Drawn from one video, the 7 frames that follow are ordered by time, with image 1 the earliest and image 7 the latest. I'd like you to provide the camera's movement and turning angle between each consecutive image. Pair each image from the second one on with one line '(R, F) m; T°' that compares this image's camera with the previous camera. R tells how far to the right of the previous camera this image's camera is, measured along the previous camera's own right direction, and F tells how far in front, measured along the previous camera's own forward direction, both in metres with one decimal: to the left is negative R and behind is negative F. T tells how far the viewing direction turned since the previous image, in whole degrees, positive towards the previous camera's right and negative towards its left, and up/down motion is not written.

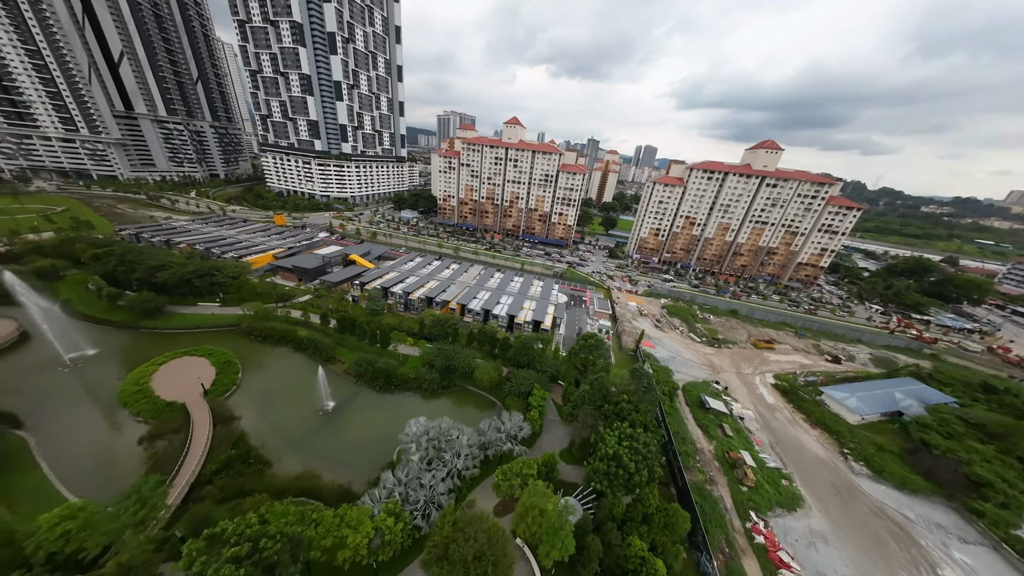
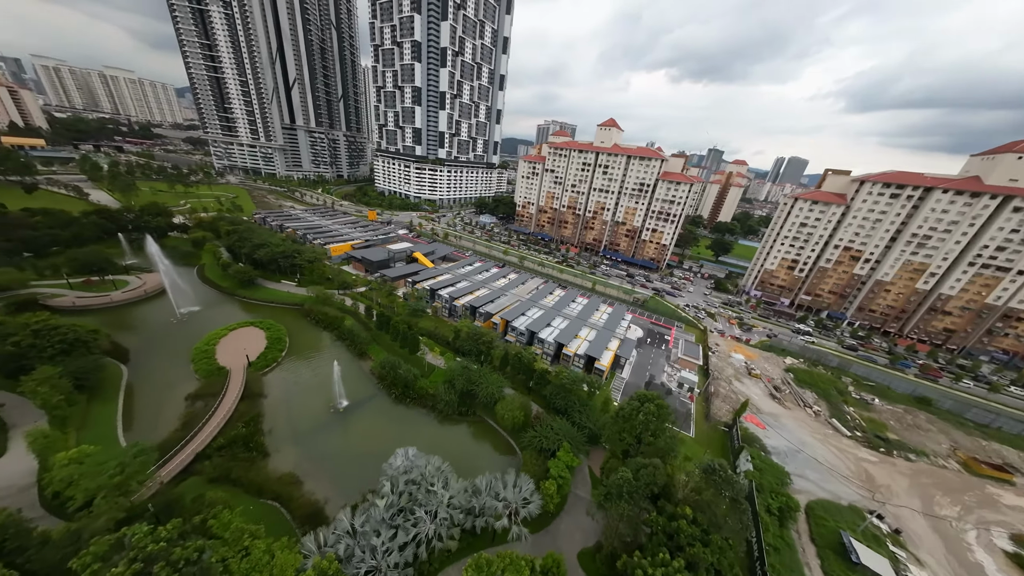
(+4.0, +6.8) m; -17°
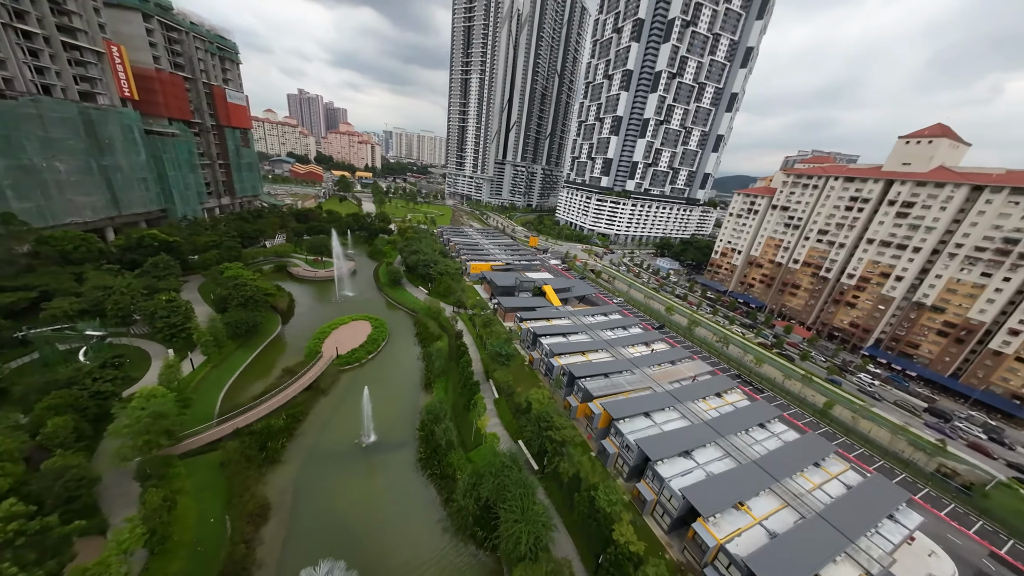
(+4.6, +12.5) m; -34°
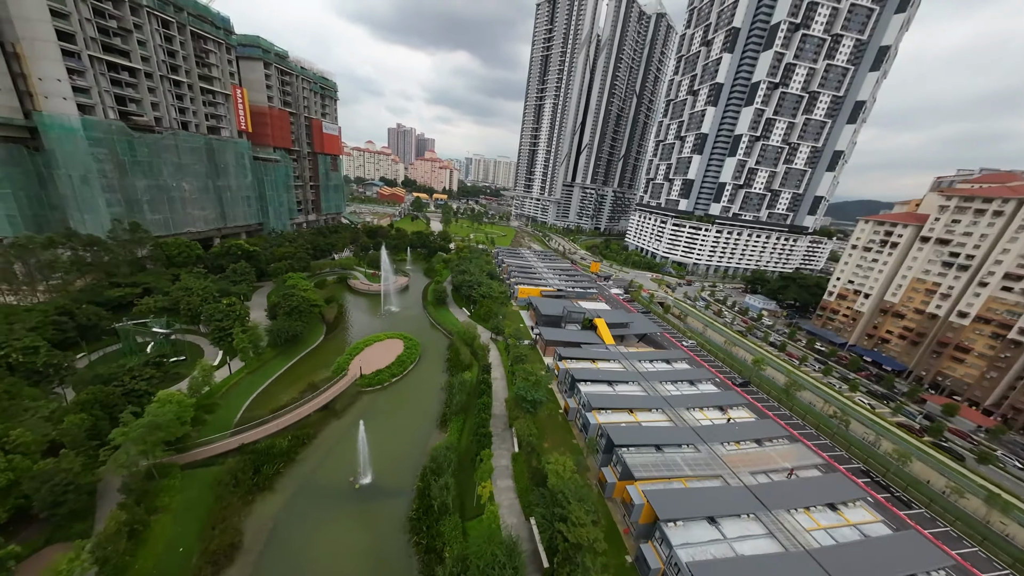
(+2.6, +4.3) m; -12°
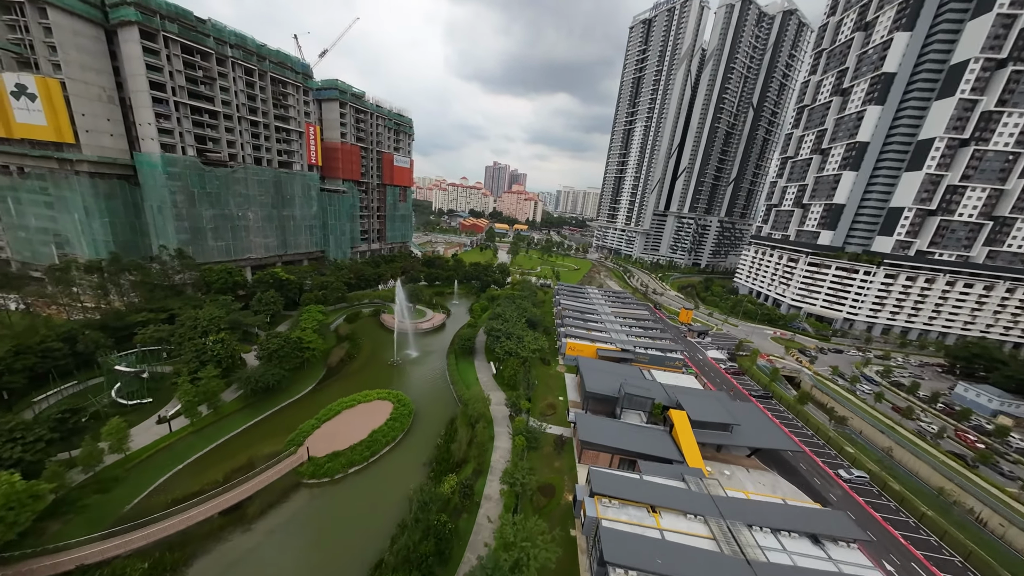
(+4.8, +11.4) m; -16°
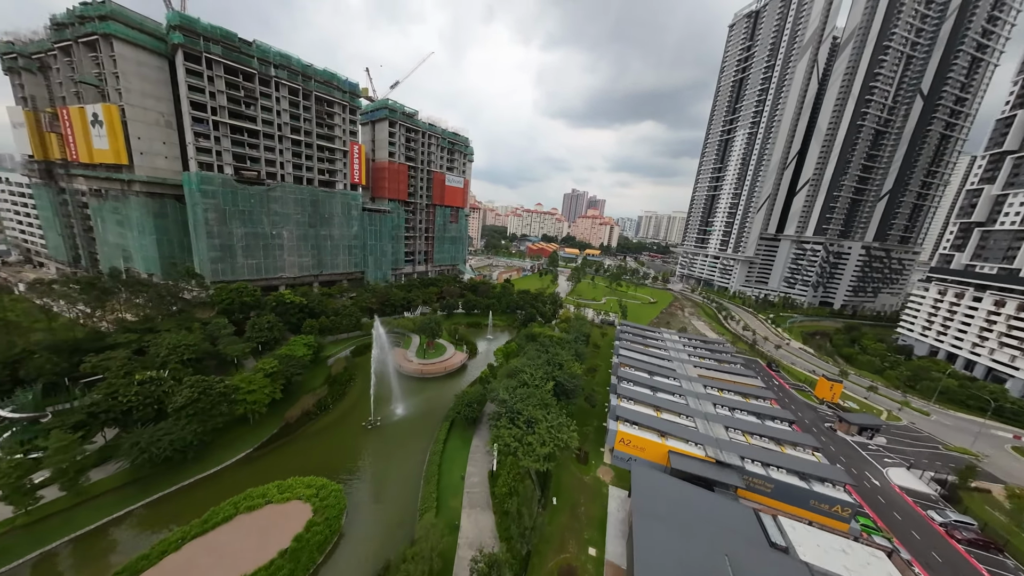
(+4.2, +12.2) m; -14°
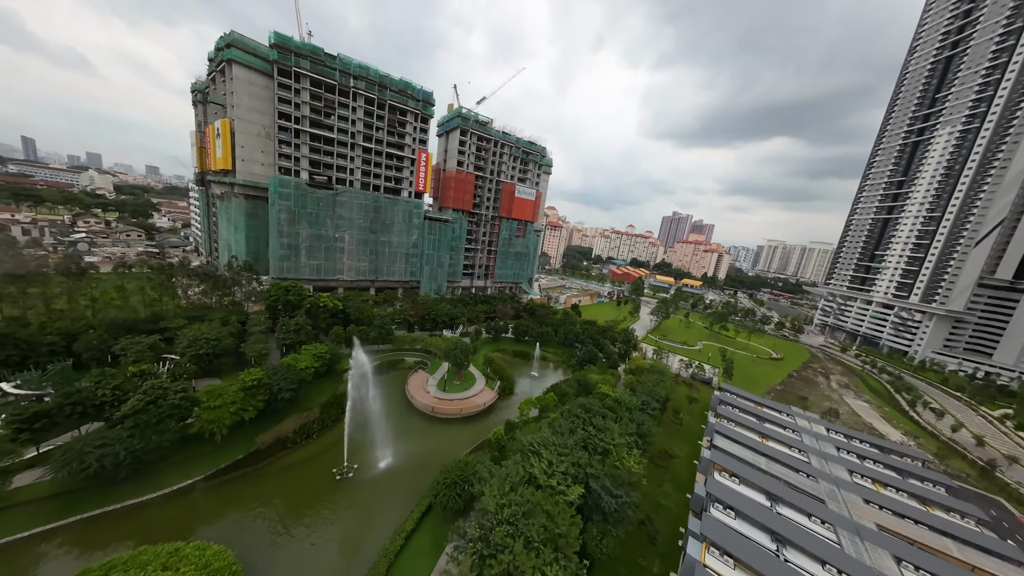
(+3.4, +8.9) m; -16°
